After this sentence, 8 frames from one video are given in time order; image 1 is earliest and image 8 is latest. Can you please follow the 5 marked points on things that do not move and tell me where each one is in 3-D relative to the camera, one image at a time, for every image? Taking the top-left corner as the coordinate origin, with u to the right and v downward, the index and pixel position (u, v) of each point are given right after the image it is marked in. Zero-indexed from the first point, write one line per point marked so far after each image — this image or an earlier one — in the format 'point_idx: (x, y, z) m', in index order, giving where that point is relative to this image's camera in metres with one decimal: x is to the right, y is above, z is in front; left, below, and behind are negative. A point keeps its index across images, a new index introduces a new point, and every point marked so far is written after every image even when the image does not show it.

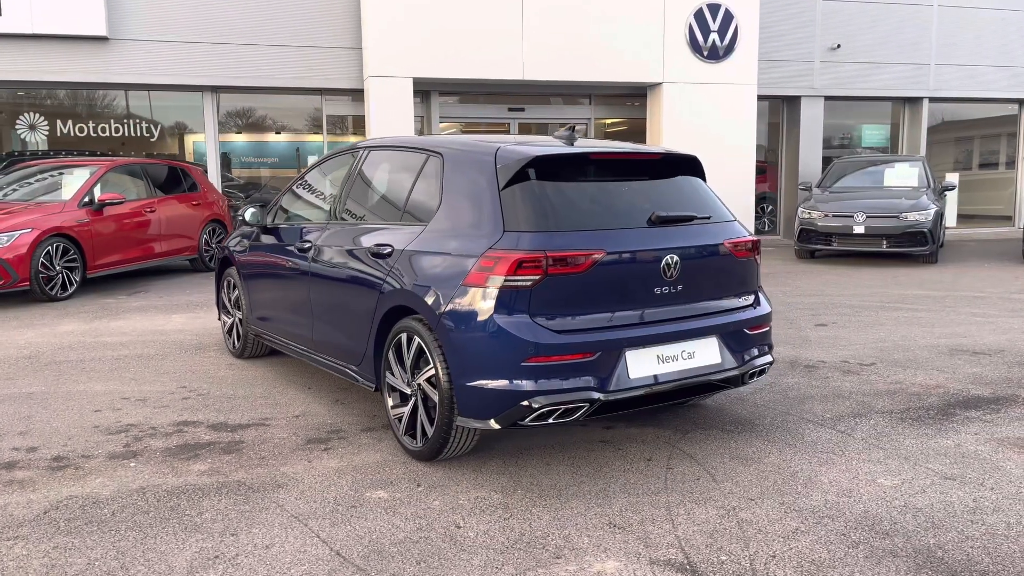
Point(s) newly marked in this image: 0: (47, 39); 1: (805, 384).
0: (-6.5, +3.5, +11.8) m
1: (+1.8, -0.6, +5.1) m
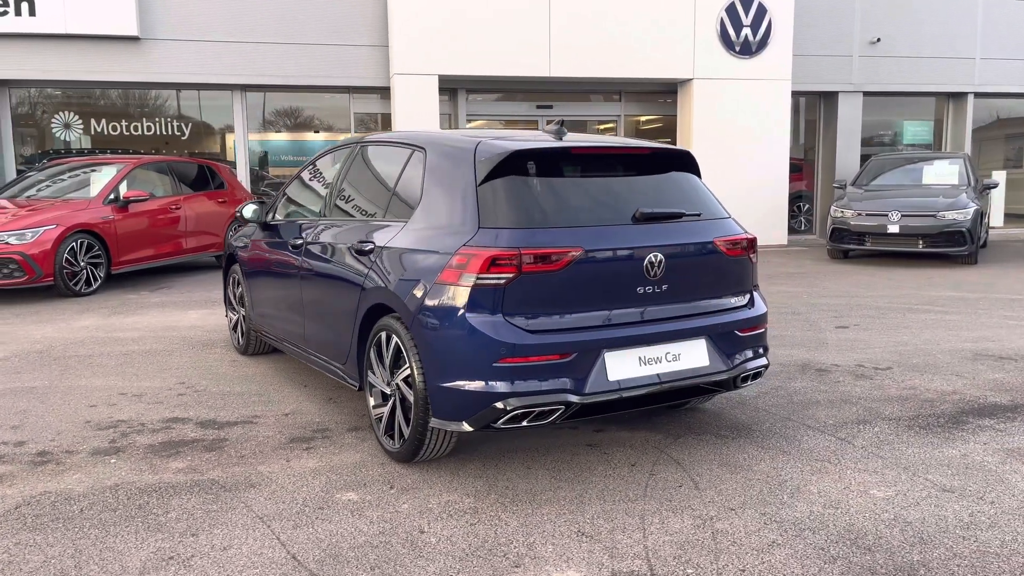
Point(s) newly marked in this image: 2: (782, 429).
0: (-6.1, +3.5, +12.0) m
1: (+1.8, -0.6, +4.9) m
2: (+1.3, -0.7, +4.1) m
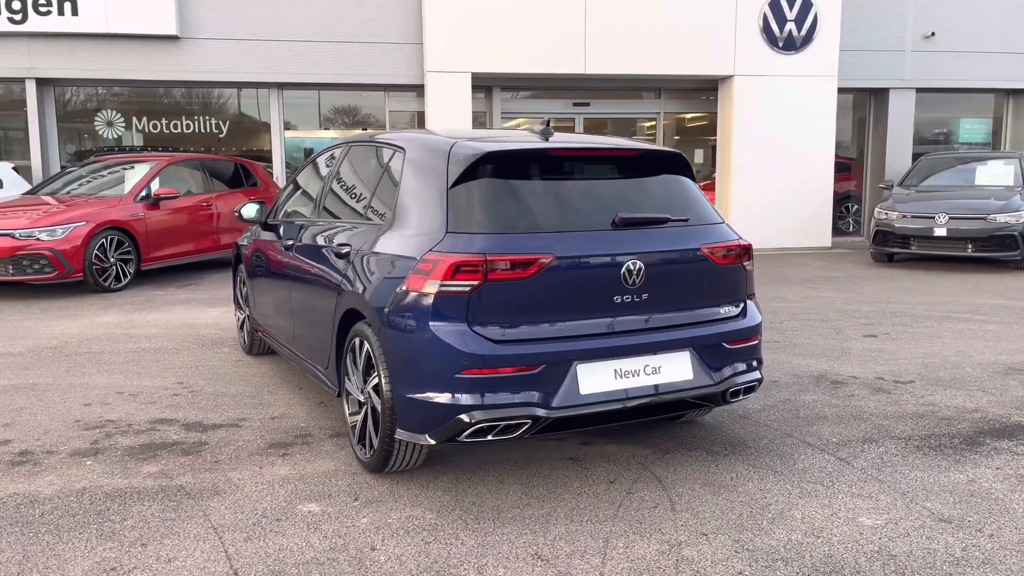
0: (-5.7, +3.6, +12.2) m
1: (+1.7, -0.6, +4.7) m
2: (+1.2, -0.7, +3.9) m
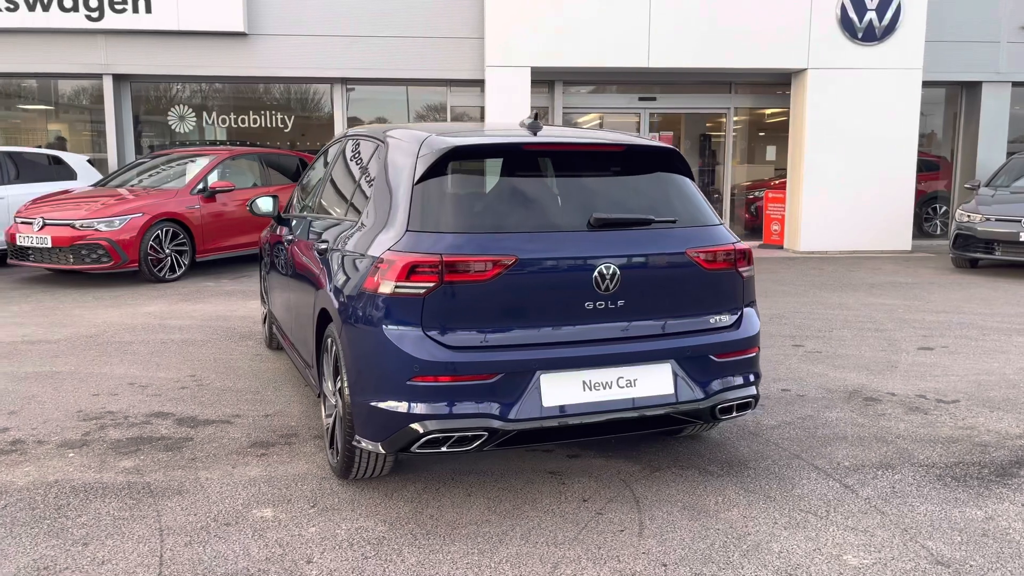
0: (-4.7, +3.7, +12.5) m
1: (+1.7, -0.7, +4.3) m
2: (+1.1, -0.8, +3.6) m
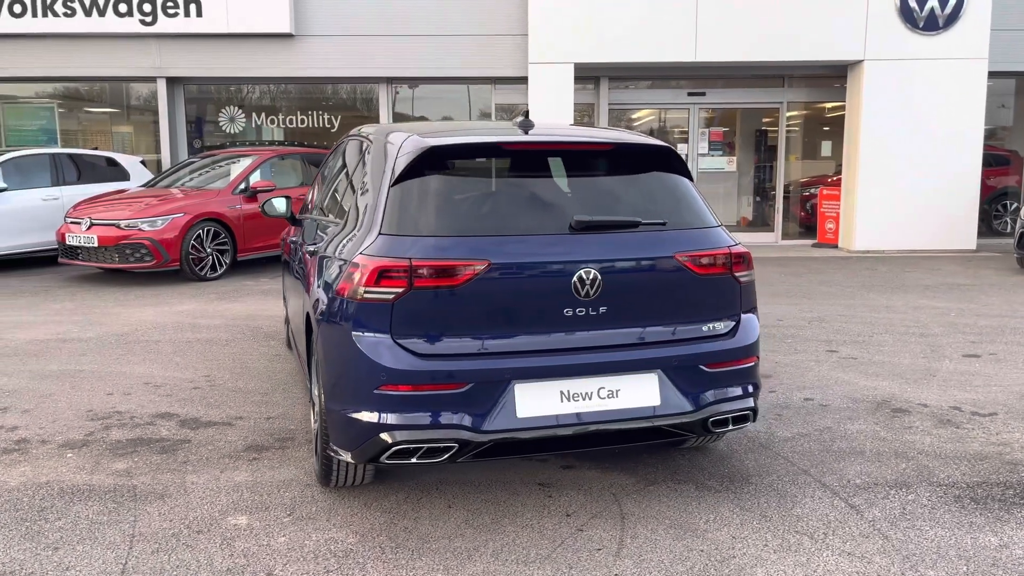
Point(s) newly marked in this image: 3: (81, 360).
0: (-4.1, +3.8, +12.7) m
1: (+1.7, -0.7, +4.0) m
2: (+1.1, -0.8, +3.4) m
3: (-2.9, -0.5, +5.7) m
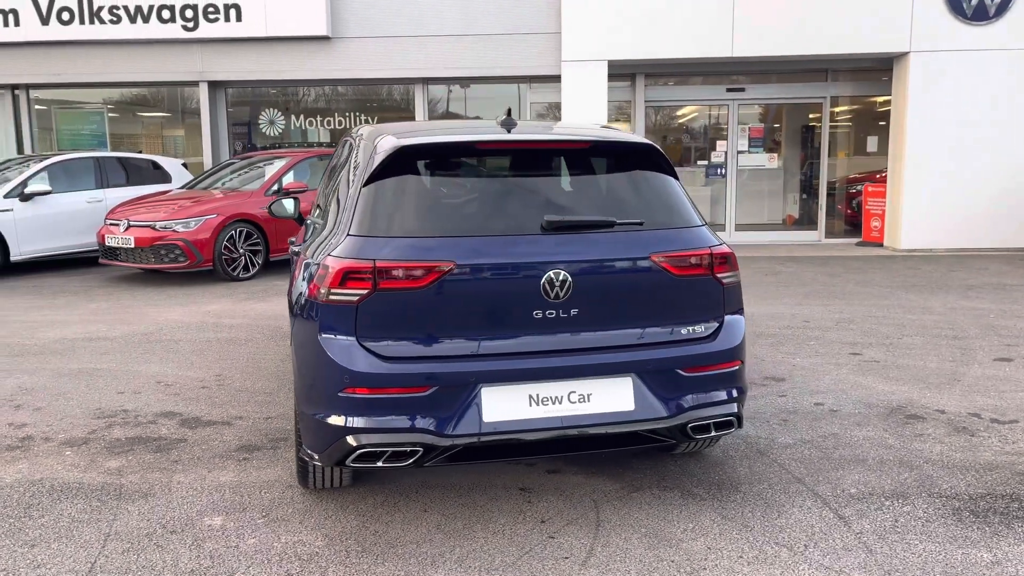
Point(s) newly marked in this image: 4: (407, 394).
0: (-3.5, +3.8, +12.9) m
1: (+1.7, -0.7, +3.9) m
2: (+1.0, -0.8, +3.3) m
3: (-2.8, -0.5, +5.8) m
4: (-0.3, -0.3, +2.8) m
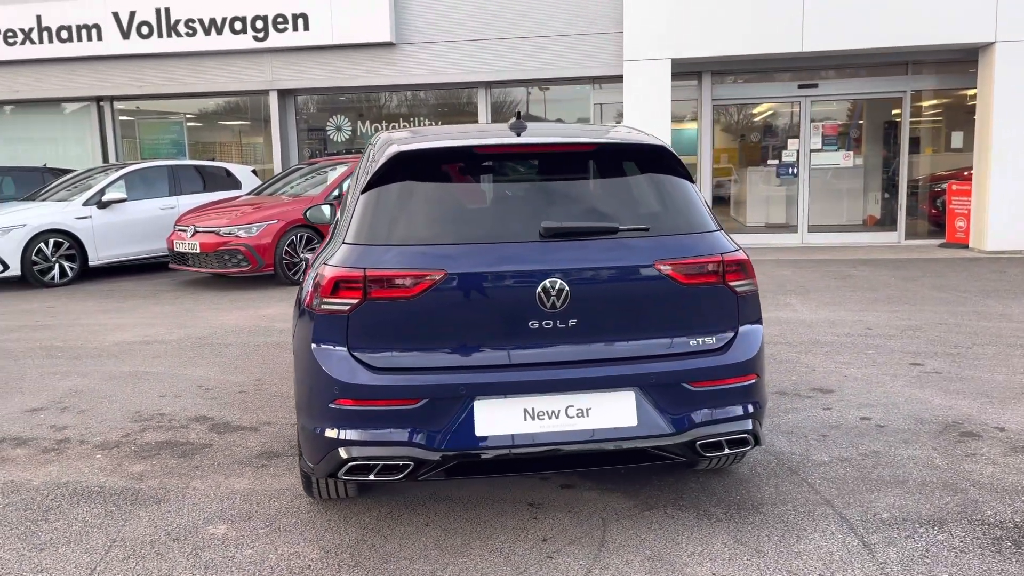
0: (-2.6, +3.7, +13.1) m
1: (+1.8, -0.7, +3.6) m
2: (+1.0, -0.8, +3.1) m
3: (-2.6, -0.5, +6.0) m
4: (-0.4, -0.4, +2.7) m
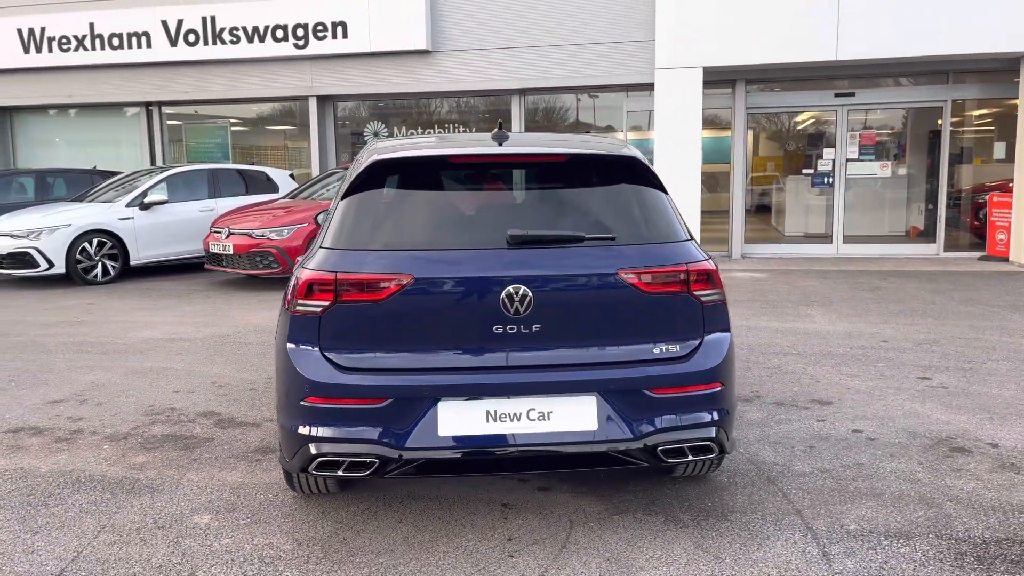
0: (-2.0, +3.7, +13.4) m
1: (+1.7, -0.8, +3.6) m
2: (+0.9, -0.9, +3.1) m
3: (-2.5, -0.5, +6.2) m
4: (-0.5, -0.4, +2.8) m
